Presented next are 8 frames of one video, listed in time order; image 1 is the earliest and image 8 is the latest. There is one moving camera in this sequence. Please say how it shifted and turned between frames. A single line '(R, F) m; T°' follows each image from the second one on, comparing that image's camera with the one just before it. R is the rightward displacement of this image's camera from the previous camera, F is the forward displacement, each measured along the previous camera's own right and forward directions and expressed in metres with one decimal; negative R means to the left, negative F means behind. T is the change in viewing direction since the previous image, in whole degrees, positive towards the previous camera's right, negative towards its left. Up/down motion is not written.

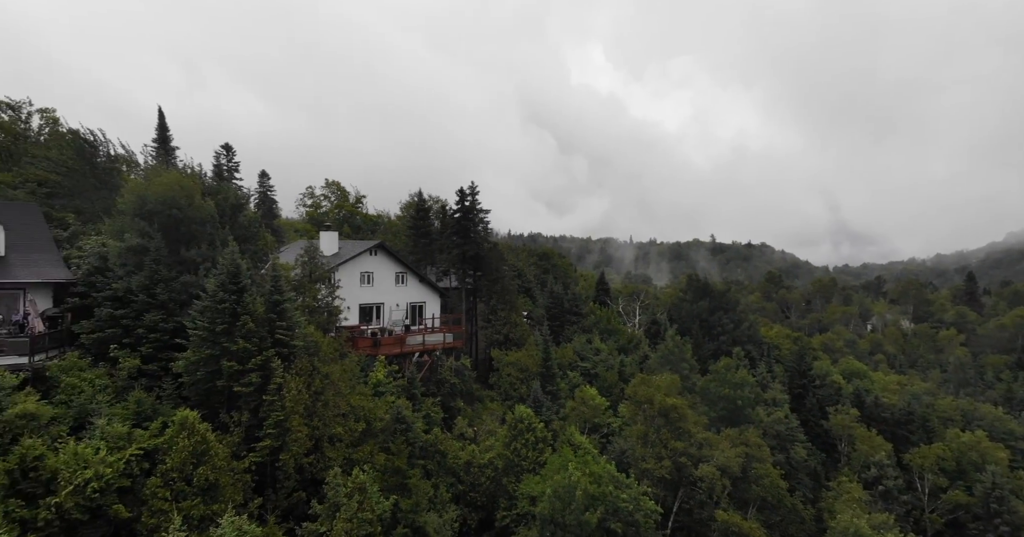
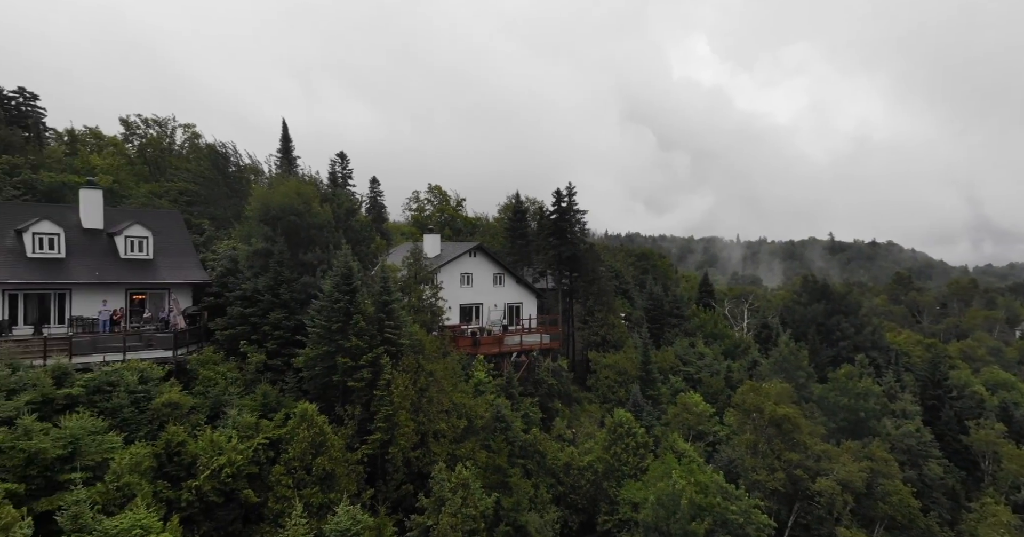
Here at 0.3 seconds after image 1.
(+0.6, 0.0) m; -10°
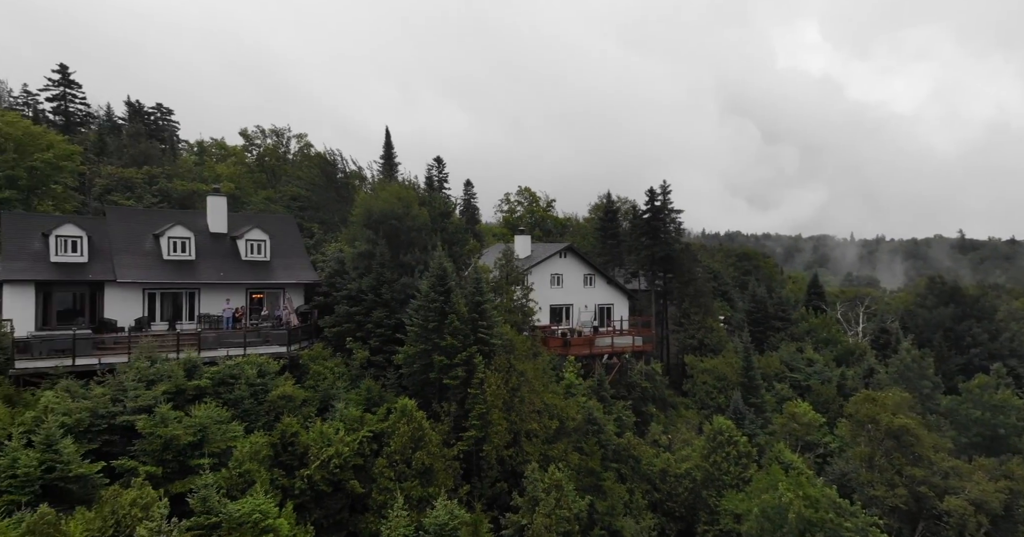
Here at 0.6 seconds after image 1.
(+0.7, +0.1) m; -9°
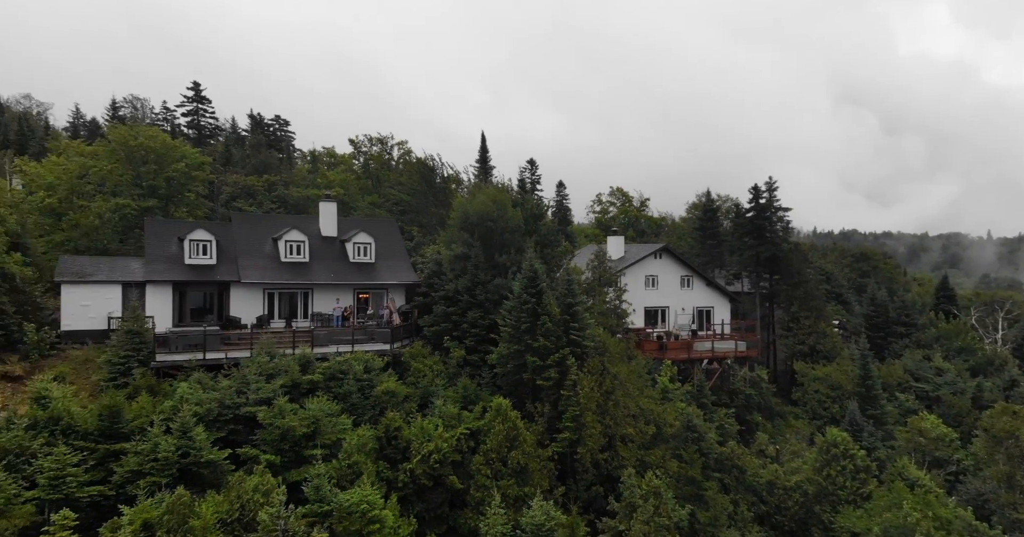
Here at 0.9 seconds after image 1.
(+0.6, -0.1) m; -9°
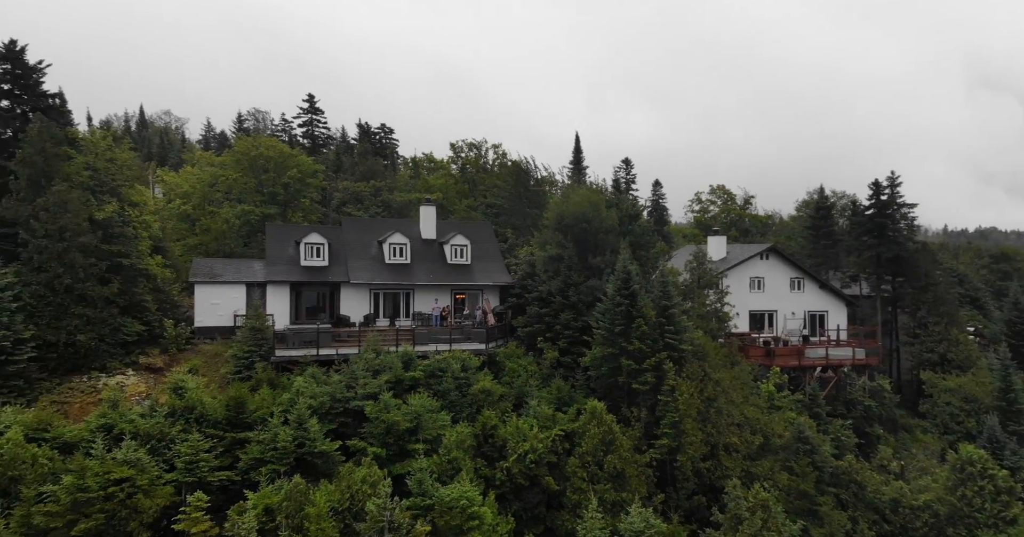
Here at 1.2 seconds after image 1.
(+0.9, -0.1) m; -10°
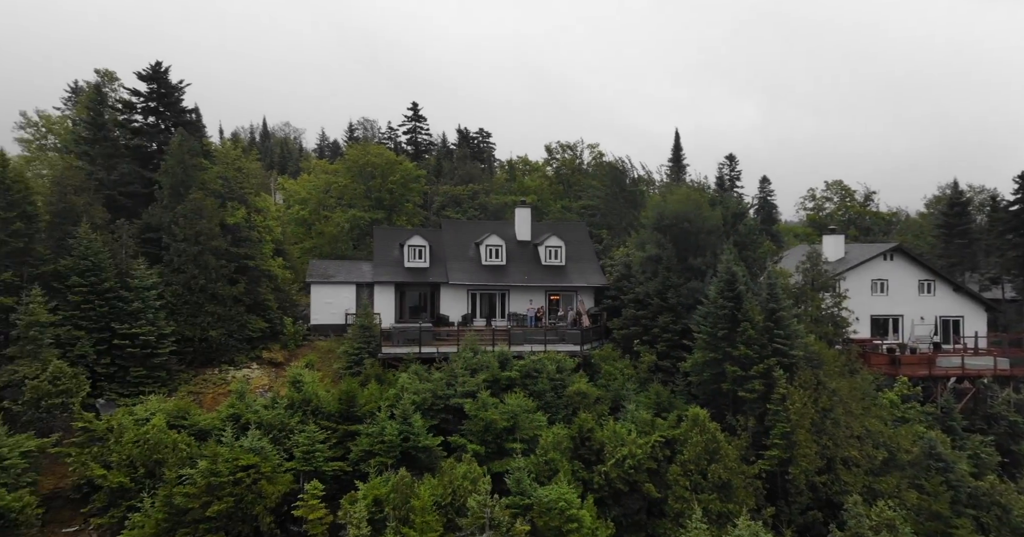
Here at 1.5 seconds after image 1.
(+1.2, +0.2) m; -10°
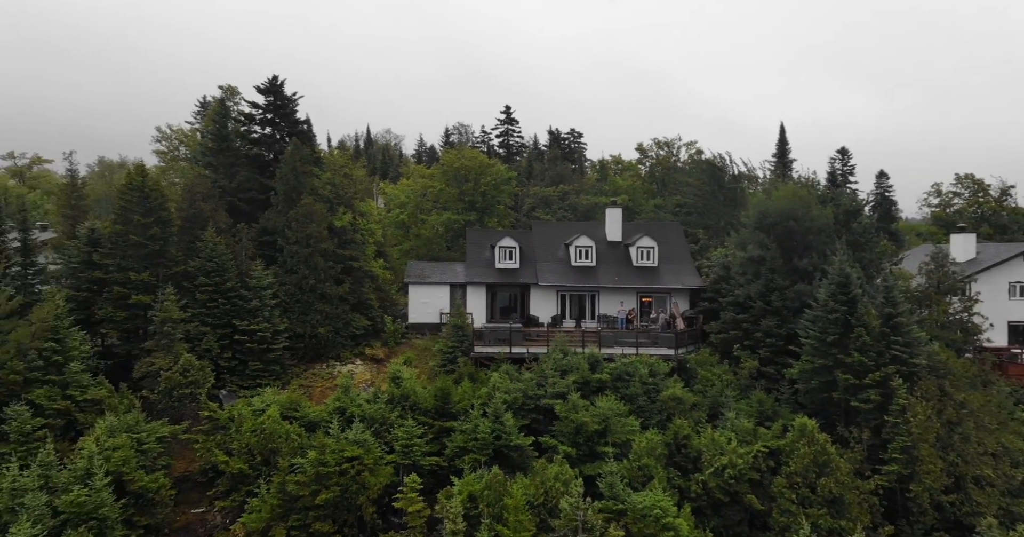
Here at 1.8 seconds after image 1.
(+0.9, +0.2) m; -9°
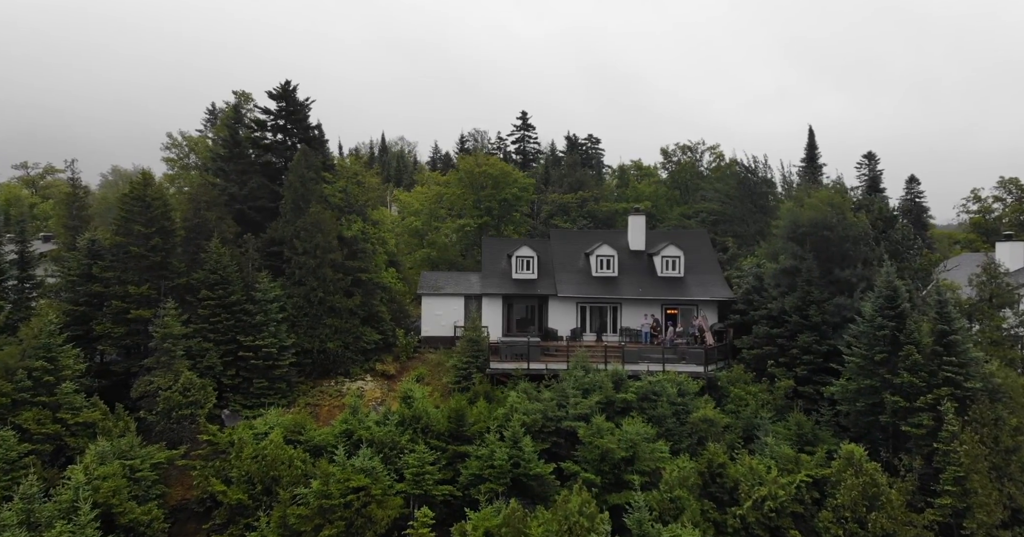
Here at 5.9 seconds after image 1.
(+0.1, +1.1) m; -2°
